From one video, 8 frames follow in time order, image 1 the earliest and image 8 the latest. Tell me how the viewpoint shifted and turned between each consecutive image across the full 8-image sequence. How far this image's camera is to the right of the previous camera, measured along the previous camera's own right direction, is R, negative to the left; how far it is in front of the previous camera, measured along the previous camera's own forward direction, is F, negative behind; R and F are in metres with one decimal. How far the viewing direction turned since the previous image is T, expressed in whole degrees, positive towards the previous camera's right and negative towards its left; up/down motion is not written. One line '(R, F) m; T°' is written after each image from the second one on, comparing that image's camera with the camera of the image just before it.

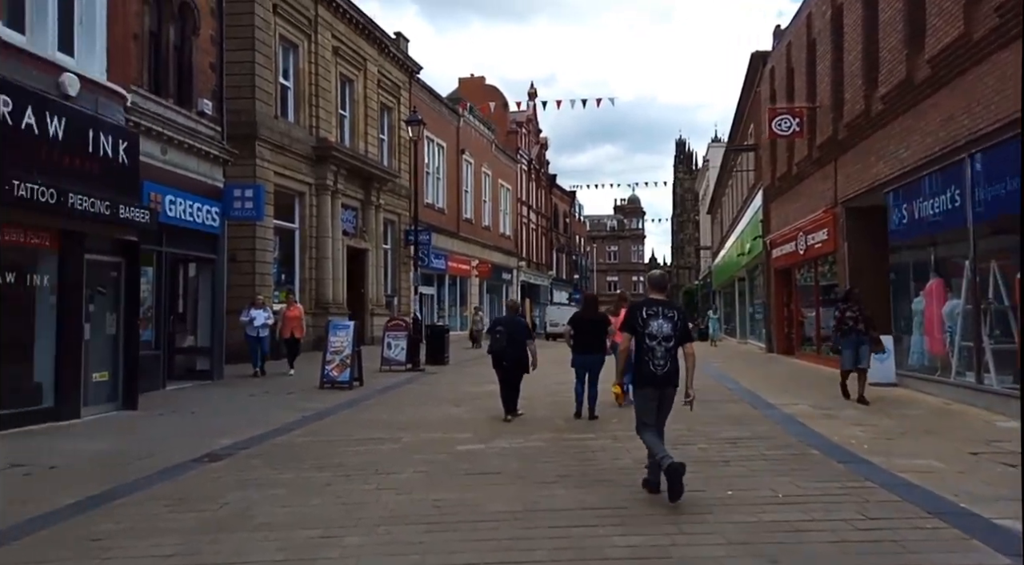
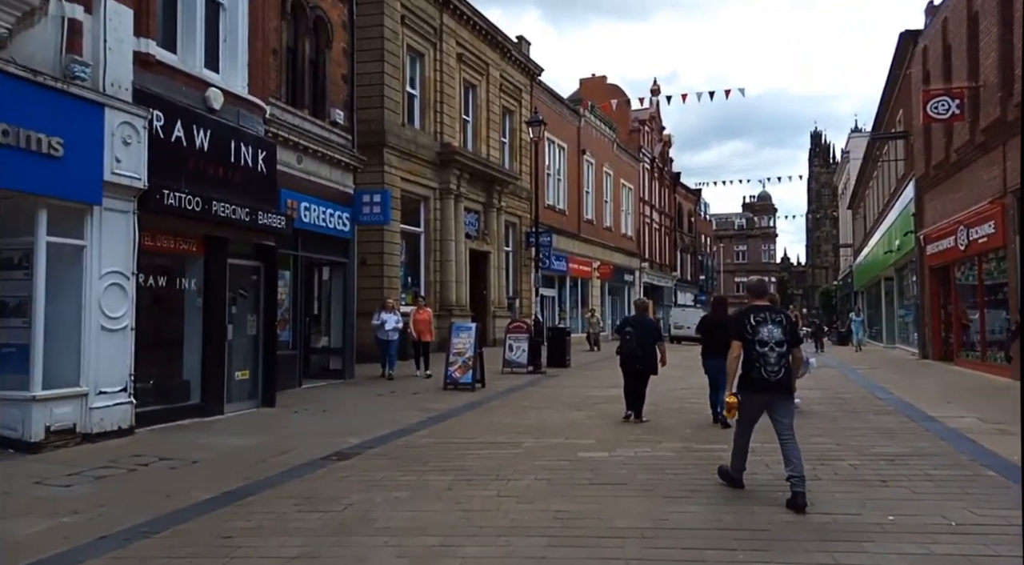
(0.0, +0.1) m; -8°
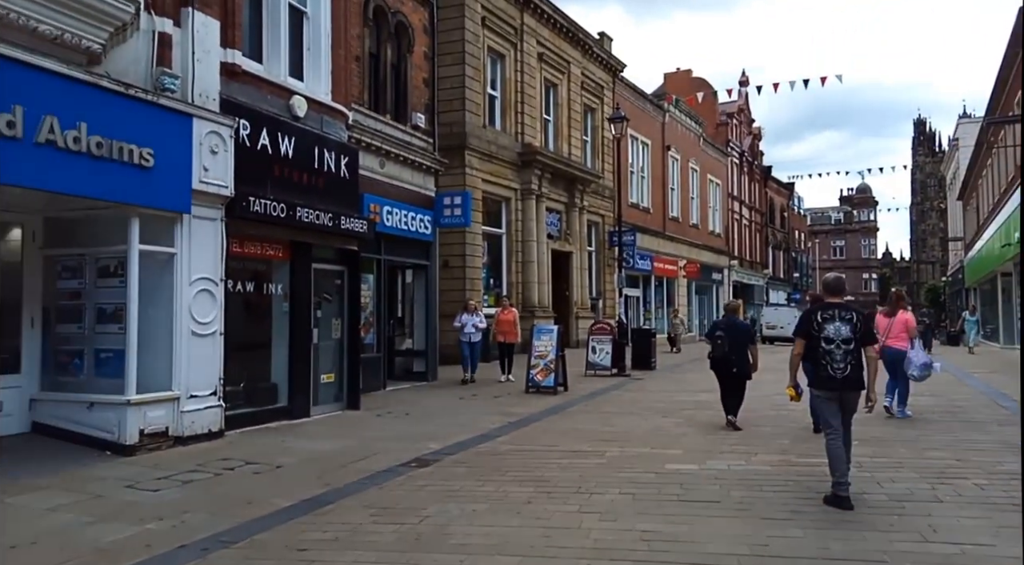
(0.0, +0.1) m; -5°
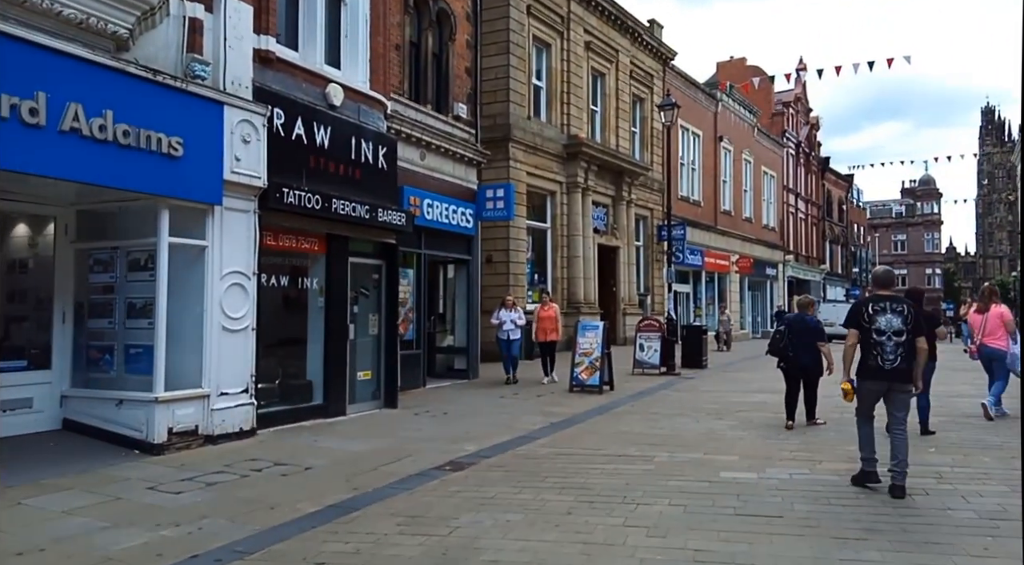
(+0.1, +0.5) m; -3°
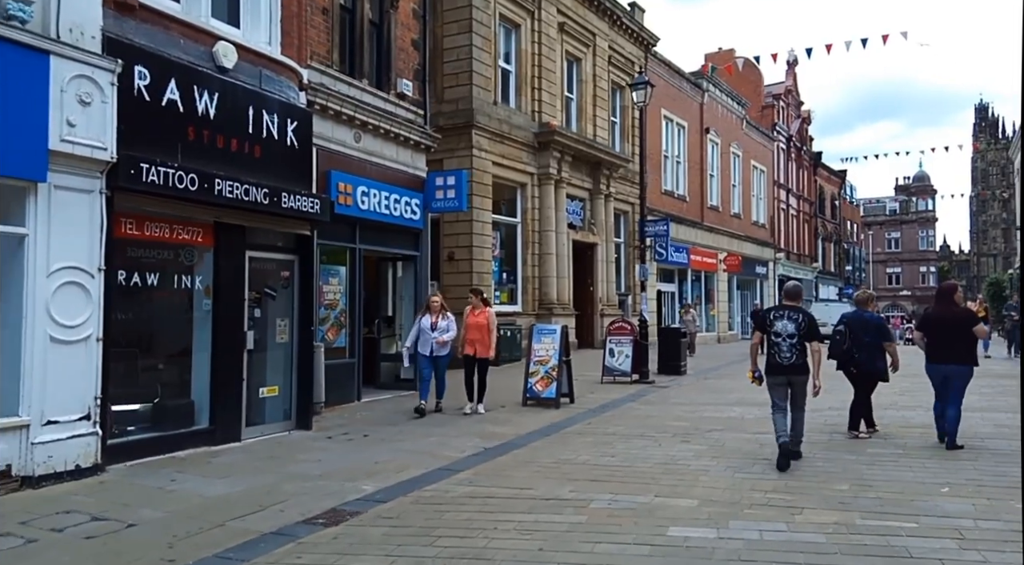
(+0.7, +1.8) m; 0°
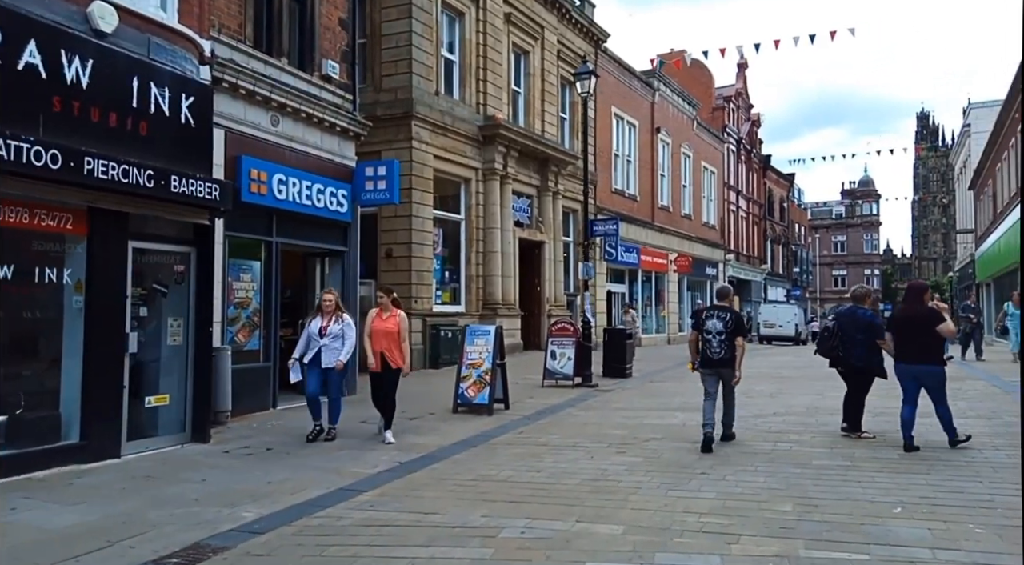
(+0.4, +1.0) m; +3°
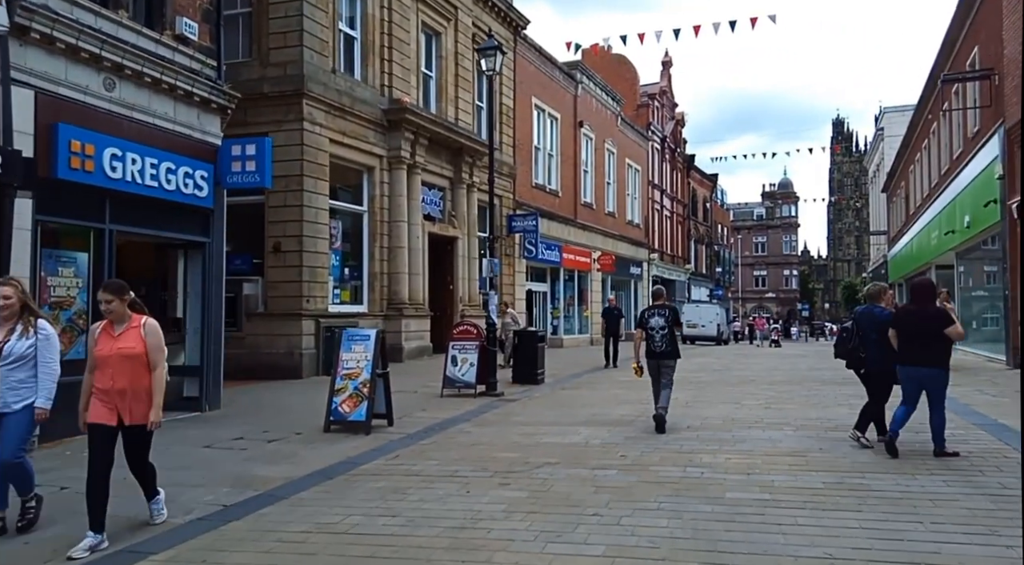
(+0.6, +1.7) m; +4°
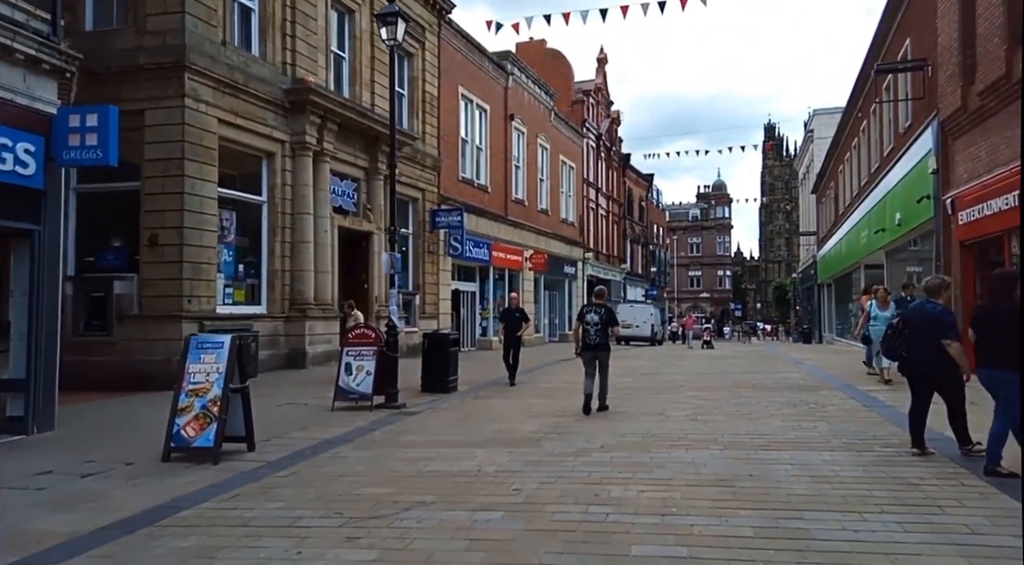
(+0.6, +1.7) m; +4°
